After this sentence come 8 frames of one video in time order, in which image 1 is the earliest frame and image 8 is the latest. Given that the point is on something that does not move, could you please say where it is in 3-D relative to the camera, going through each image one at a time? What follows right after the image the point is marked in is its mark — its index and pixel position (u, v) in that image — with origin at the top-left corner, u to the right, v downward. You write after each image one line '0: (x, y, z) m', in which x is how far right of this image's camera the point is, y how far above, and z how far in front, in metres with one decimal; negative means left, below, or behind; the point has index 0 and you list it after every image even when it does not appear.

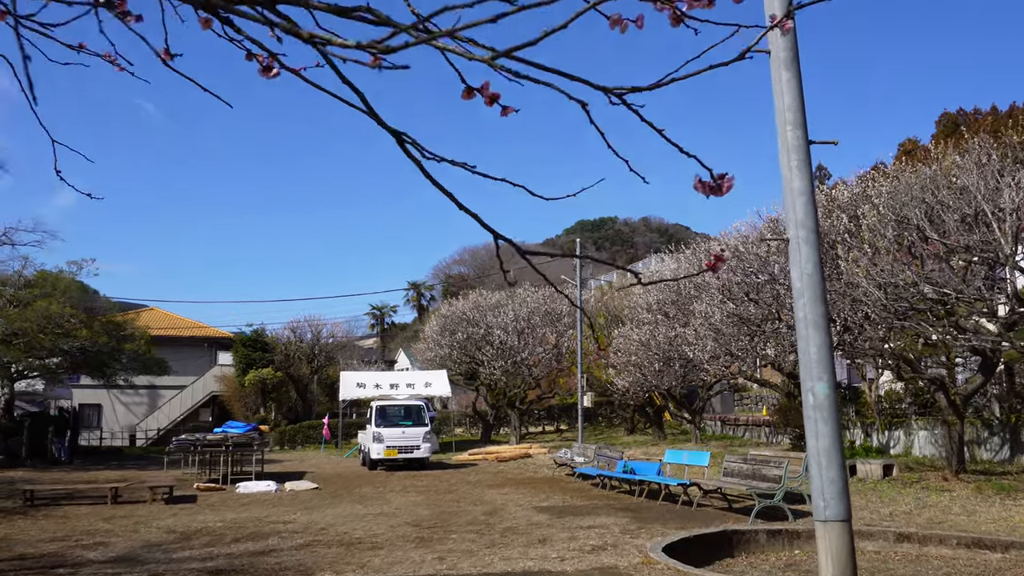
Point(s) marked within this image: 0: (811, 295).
0: (+1.6, 0.0, +4.4) m
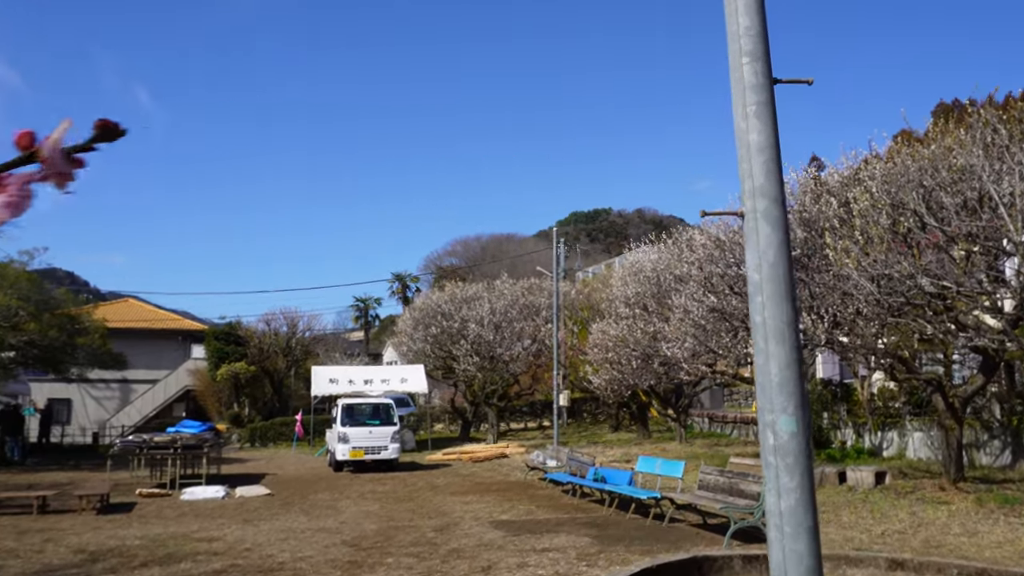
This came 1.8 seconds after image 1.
0: (+1.0, 0.0, +3.2) m
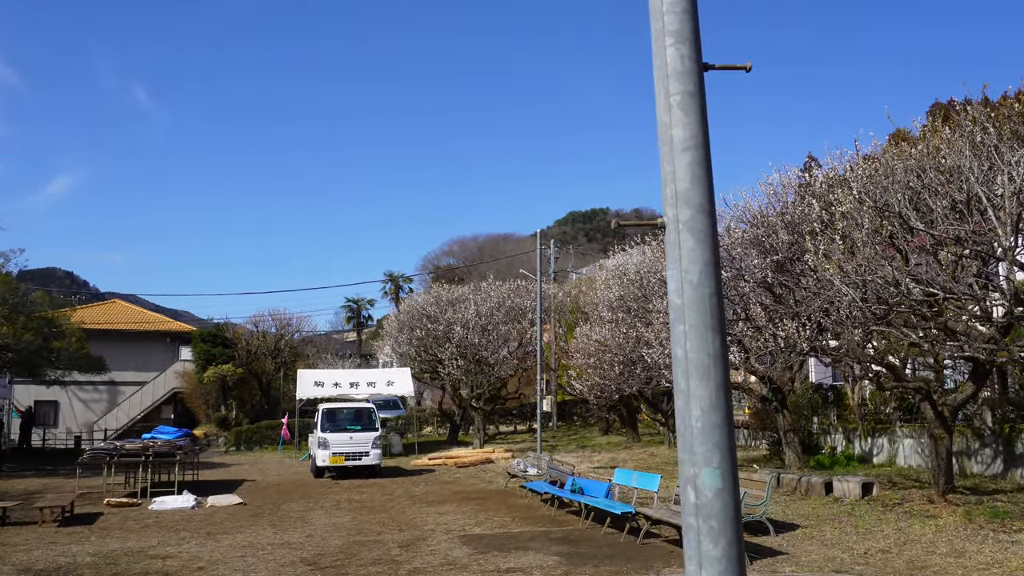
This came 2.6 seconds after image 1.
0: (+0.6, -0.1, +2.7) m
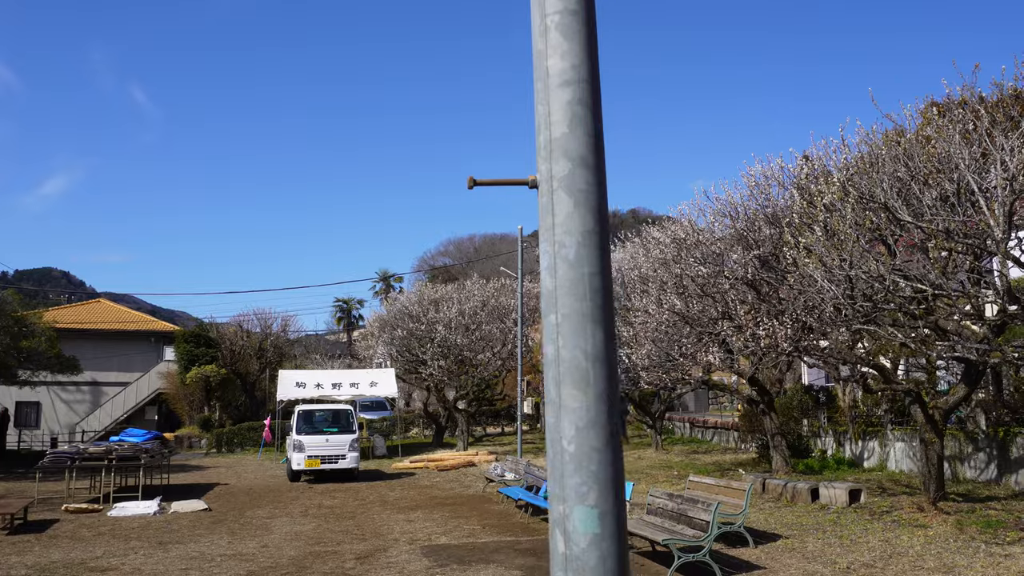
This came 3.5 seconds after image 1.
0: (+0.1, 0.0, +2.0) m
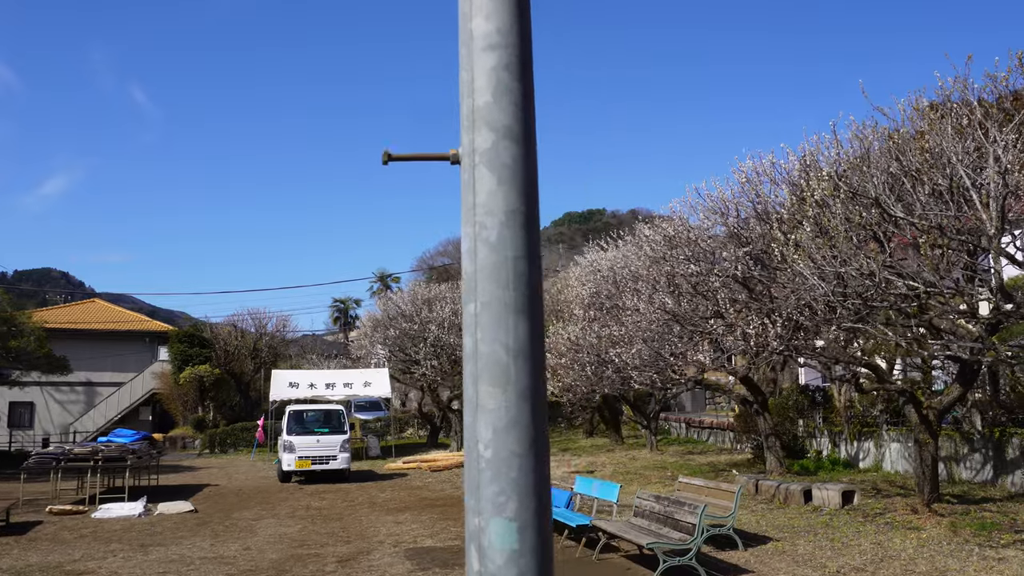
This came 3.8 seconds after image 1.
0: (0.0, 0.0, +1.8) m
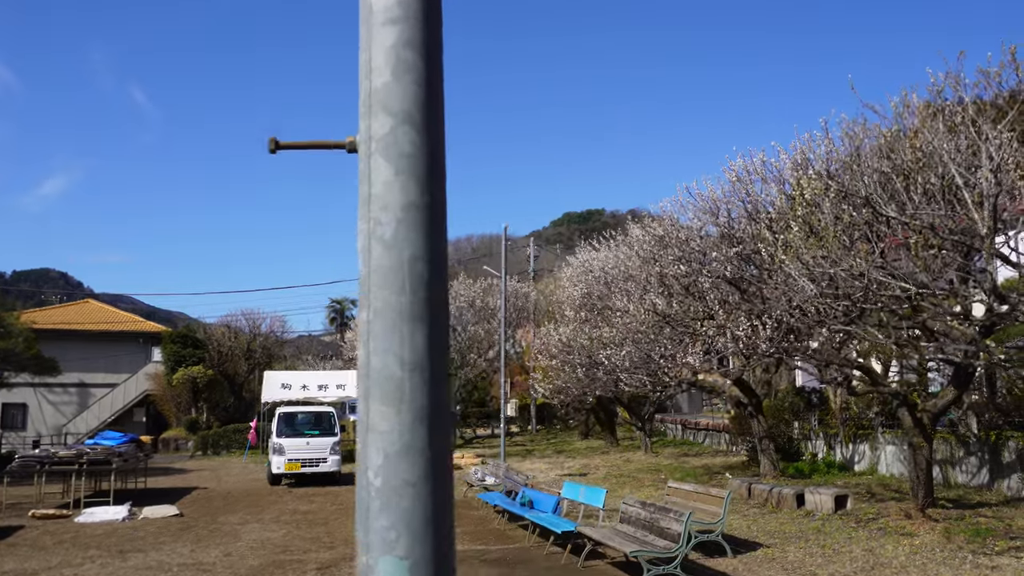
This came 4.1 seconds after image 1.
0: (-0.2, 0.0, +1.6) m
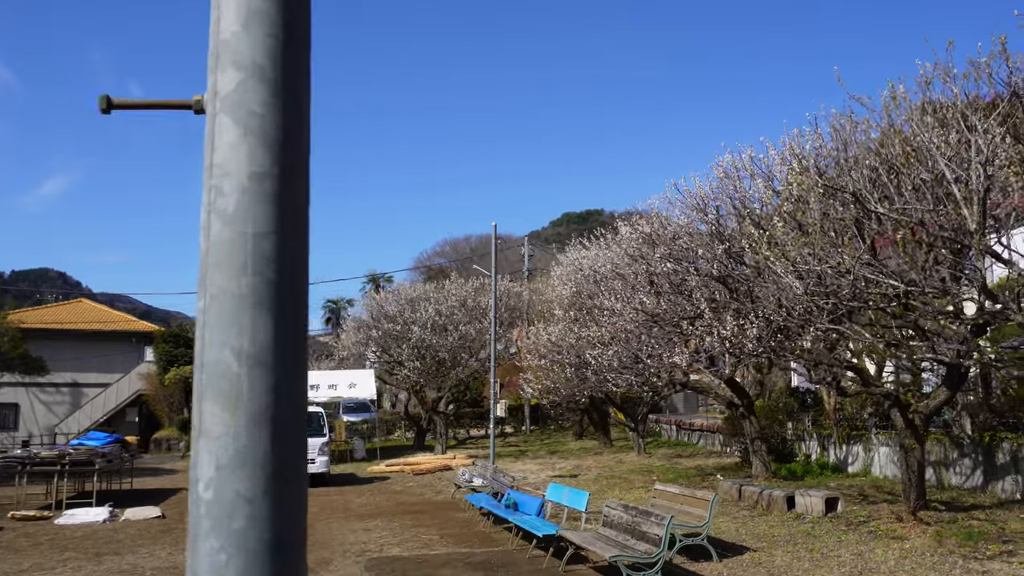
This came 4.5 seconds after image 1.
0: (-0.5, 0.0, +1.4) m
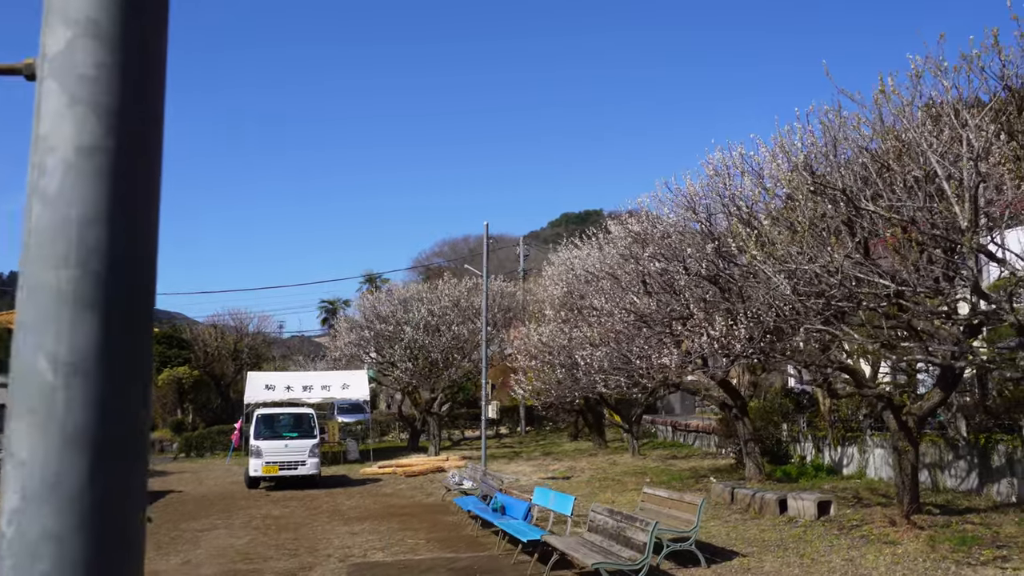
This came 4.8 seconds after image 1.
0: (-0.6, 0.0, +1.2) m
